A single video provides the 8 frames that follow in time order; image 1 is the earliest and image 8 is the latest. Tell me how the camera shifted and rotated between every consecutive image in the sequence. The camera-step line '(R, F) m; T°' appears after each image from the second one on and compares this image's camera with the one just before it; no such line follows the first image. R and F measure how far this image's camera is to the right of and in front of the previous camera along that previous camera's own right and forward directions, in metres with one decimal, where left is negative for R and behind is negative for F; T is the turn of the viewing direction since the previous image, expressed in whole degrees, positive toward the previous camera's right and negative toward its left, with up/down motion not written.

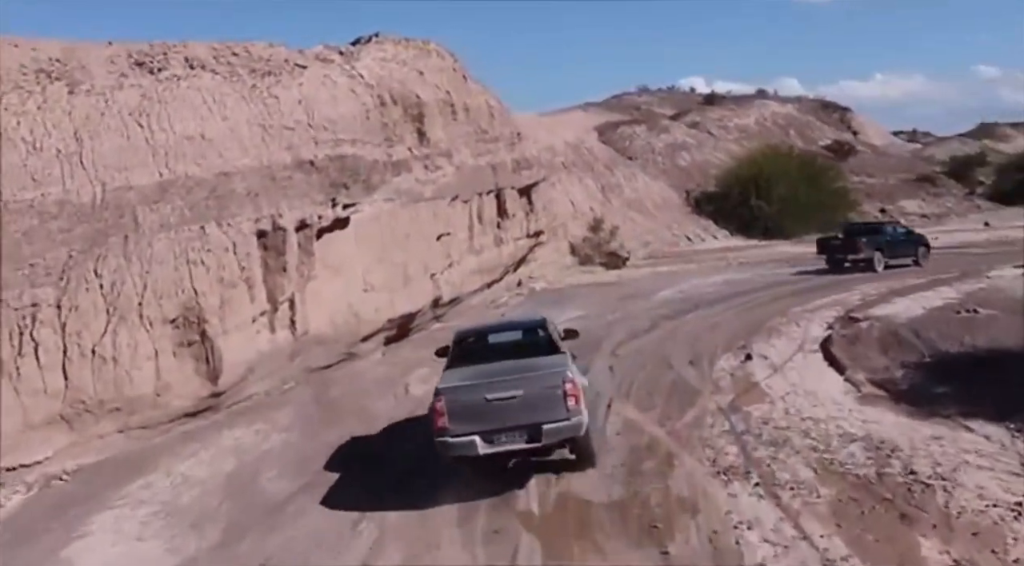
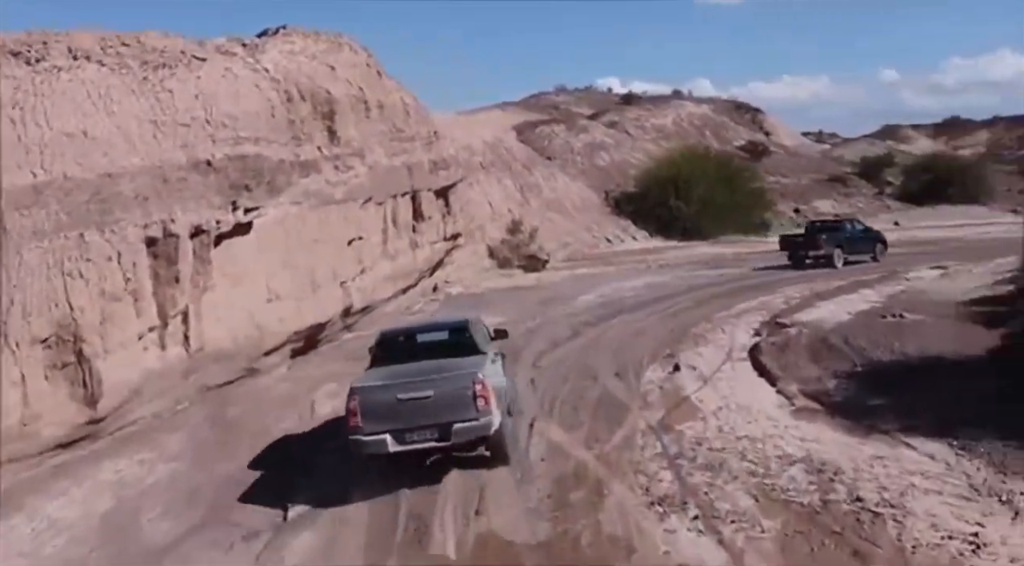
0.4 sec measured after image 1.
(0.0, +1.2) m; +4°
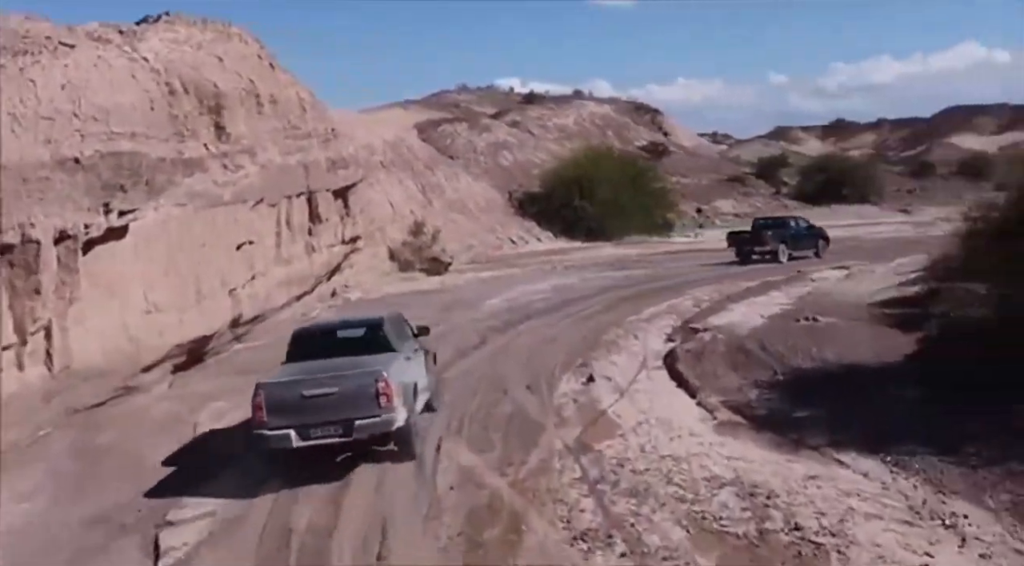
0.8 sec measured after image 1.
(0.0, +1.3) m; +5°
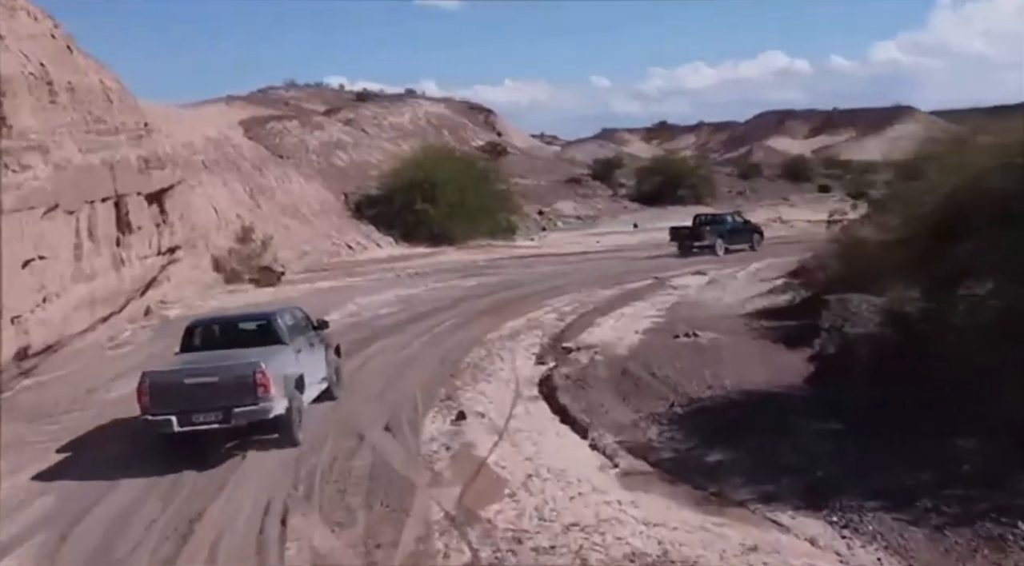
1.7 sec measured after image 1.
(-0.4, +2.9) m; +9°
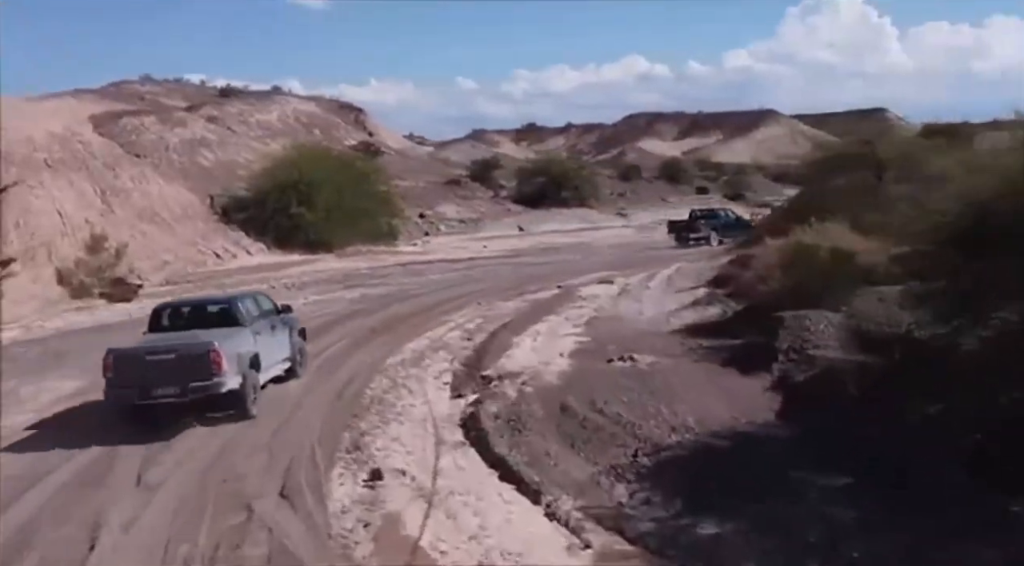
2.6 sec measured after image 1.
(-0.7, +3.1) m; +7°
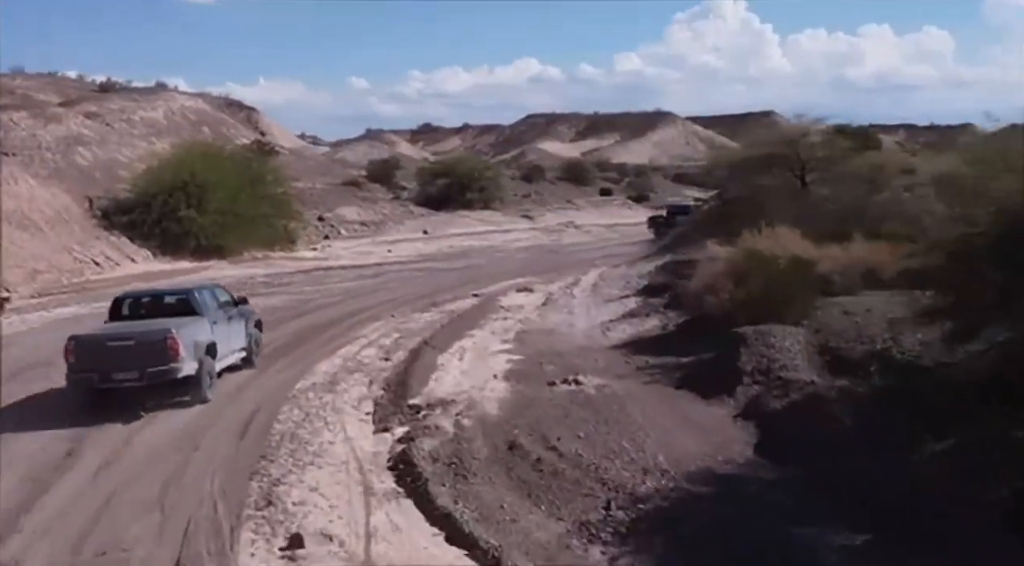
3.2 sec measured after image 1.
(-0.5, +2.2) m; +6°
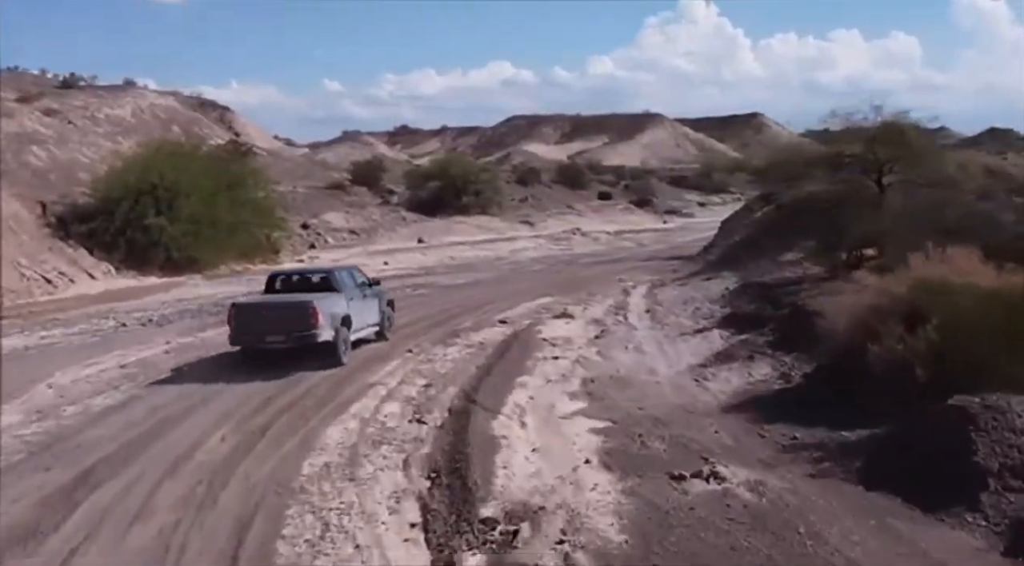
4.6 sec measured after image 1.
(-1.5, +5.3) m; +1°
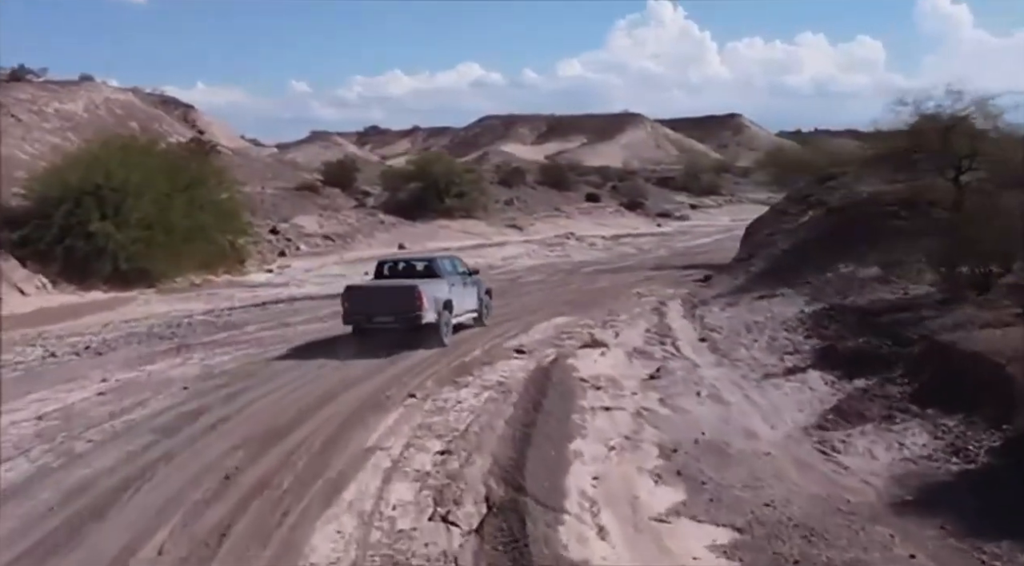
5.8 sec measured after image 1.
(-1.0, +4.9) m; +2°
